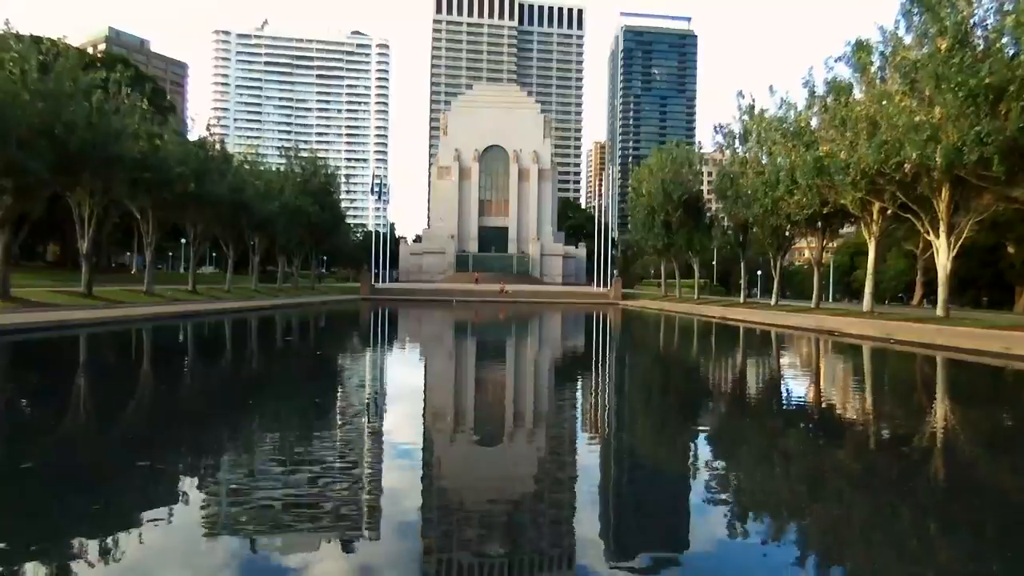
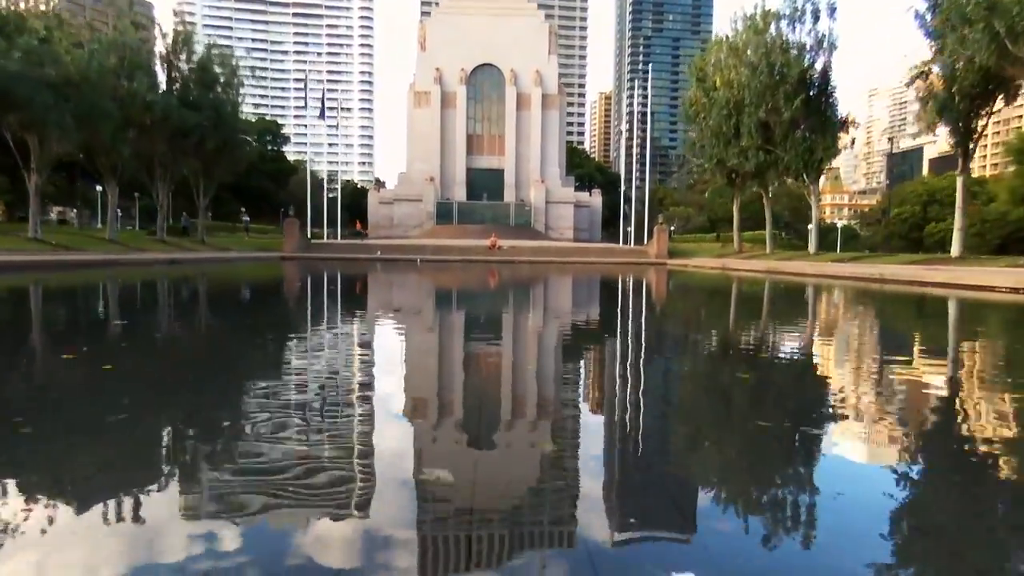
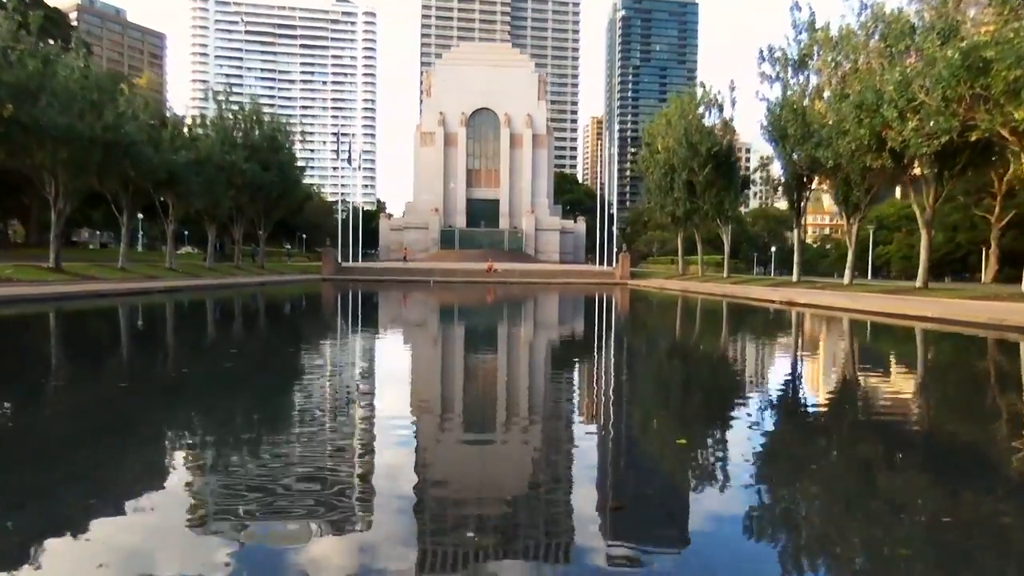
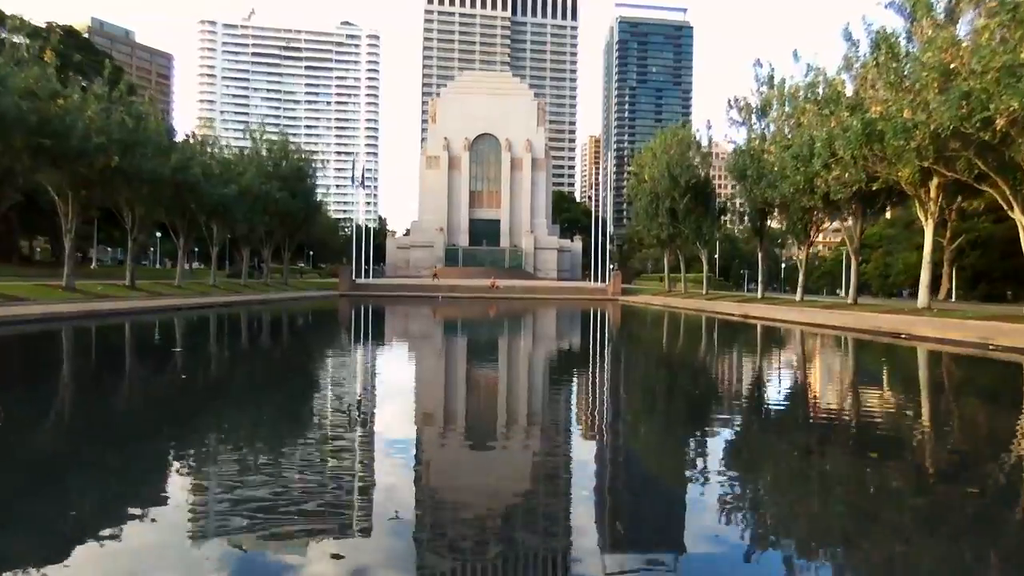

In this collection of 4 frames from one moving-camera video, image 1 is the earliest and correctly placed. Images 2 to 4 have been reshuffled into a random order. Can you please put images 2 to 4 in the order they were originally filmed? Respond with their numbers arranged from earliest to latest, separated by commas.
4, 3, 2
